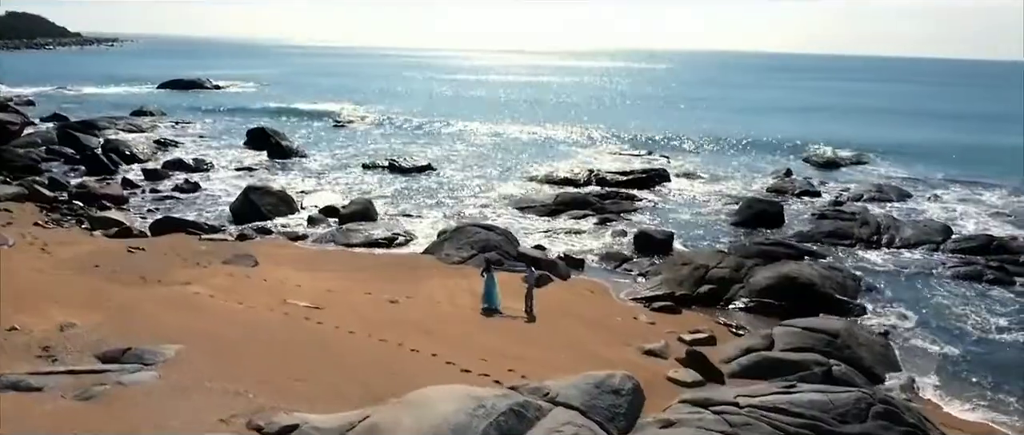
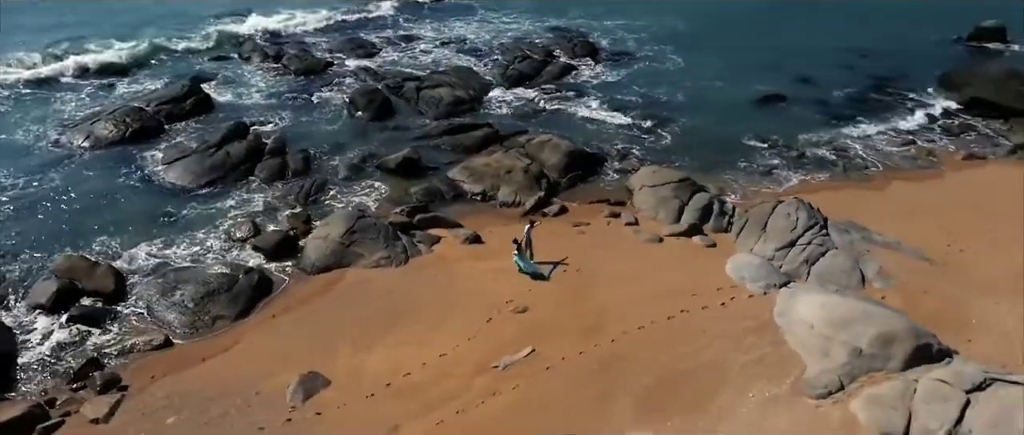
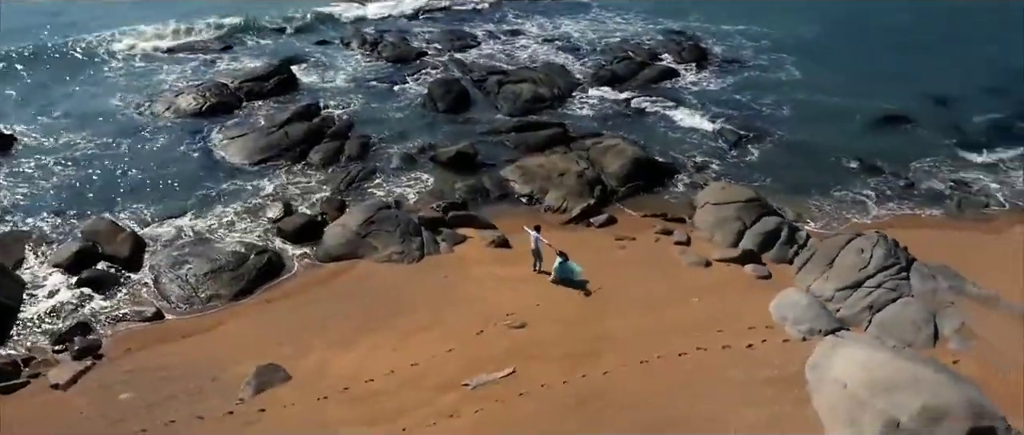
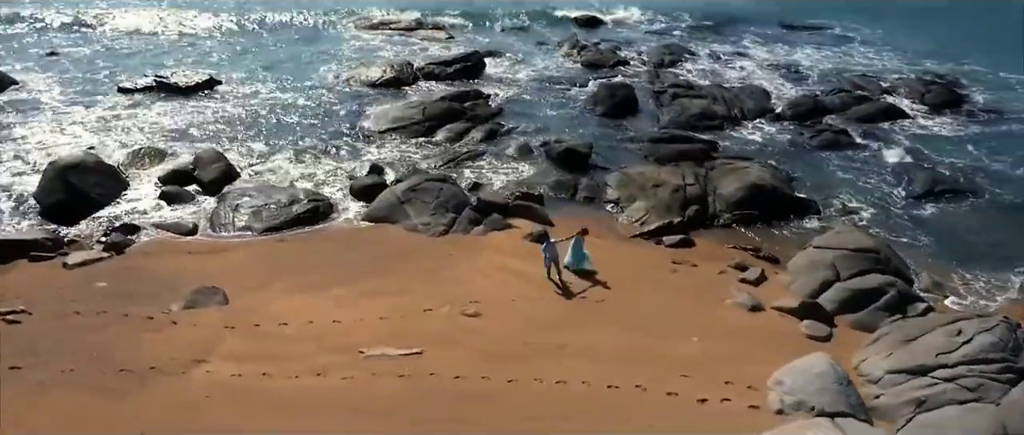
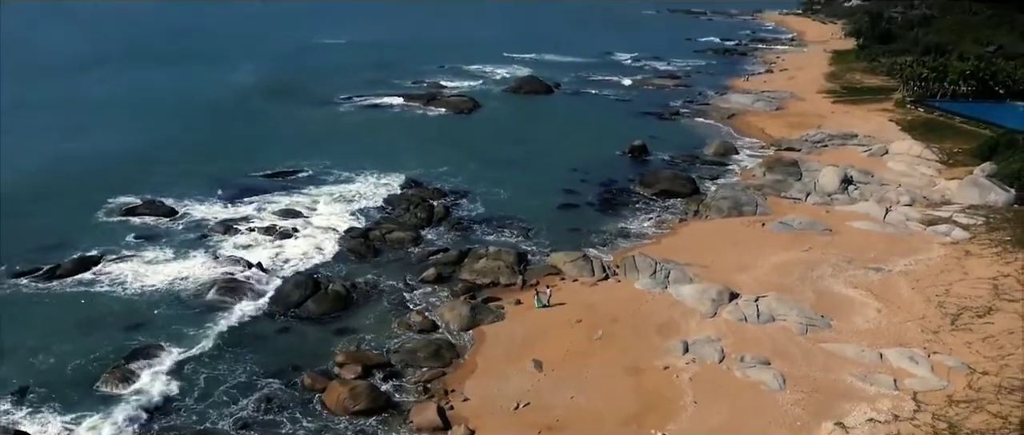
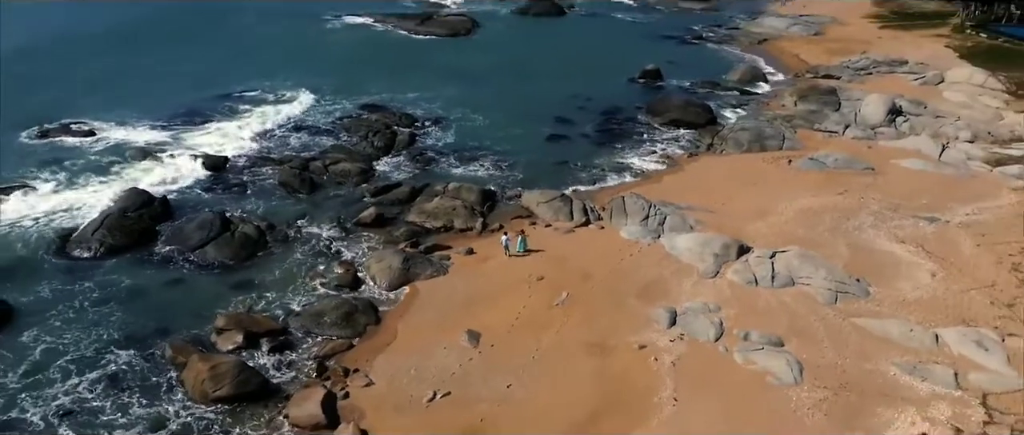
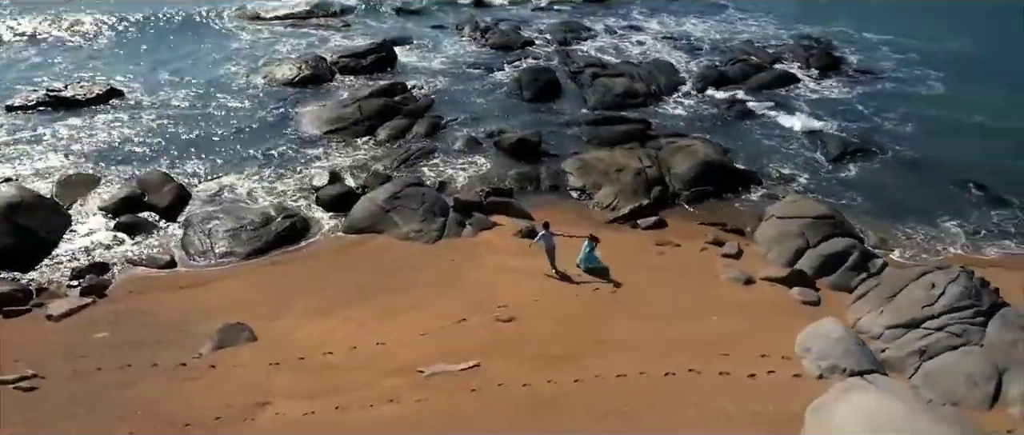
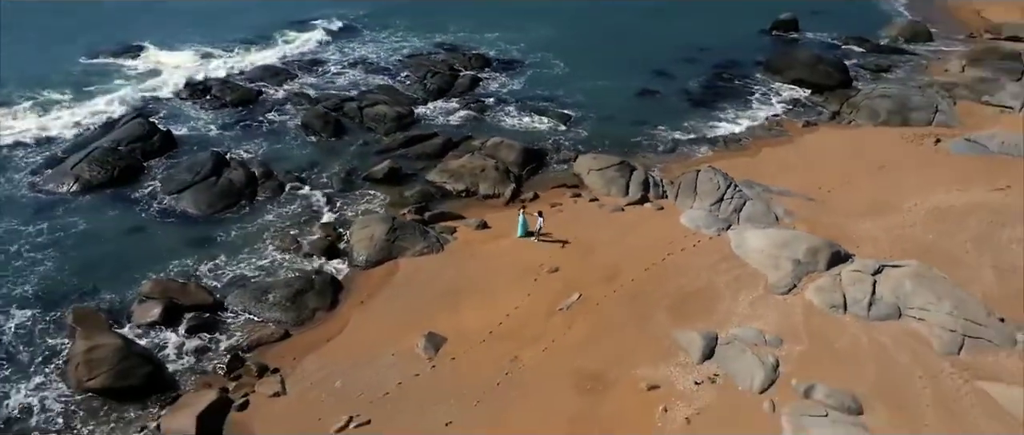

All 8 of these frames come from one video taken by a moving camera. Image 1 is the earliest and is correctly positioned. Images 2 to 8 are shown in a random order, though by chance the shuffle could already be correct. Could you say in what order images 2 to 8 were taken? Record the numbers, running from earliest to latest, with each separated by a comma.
4, 7, 3, 2, 8, 6, 5
